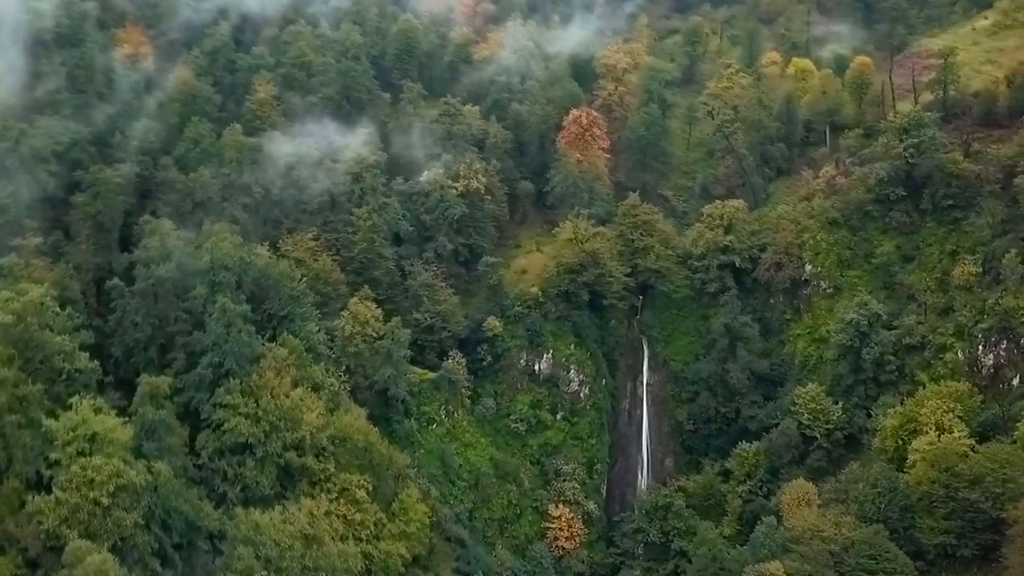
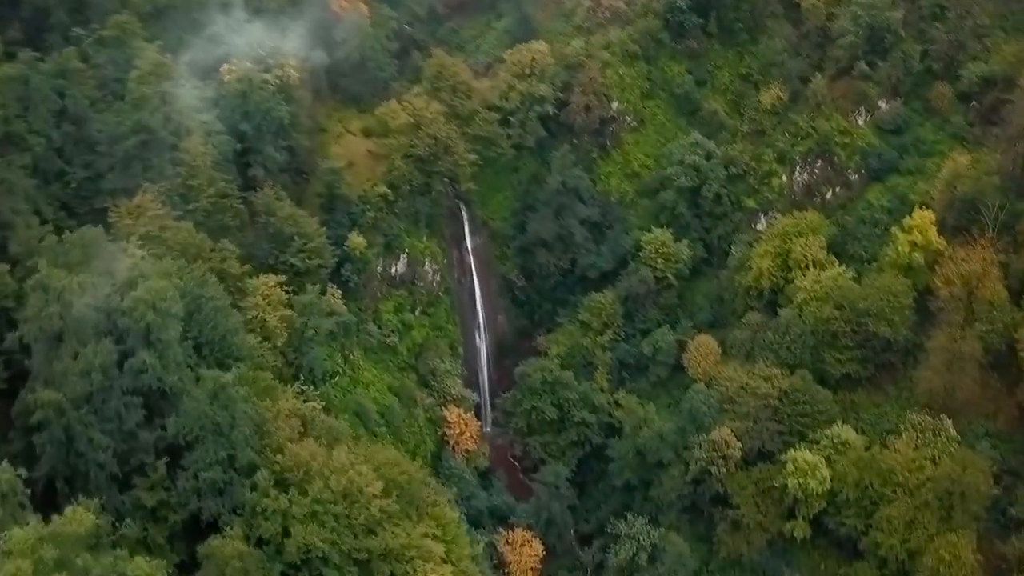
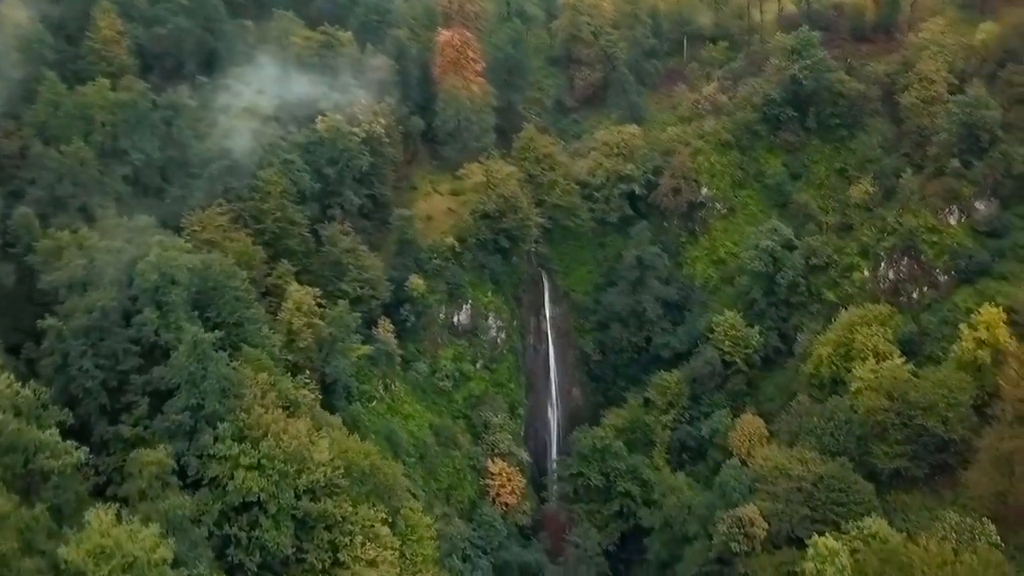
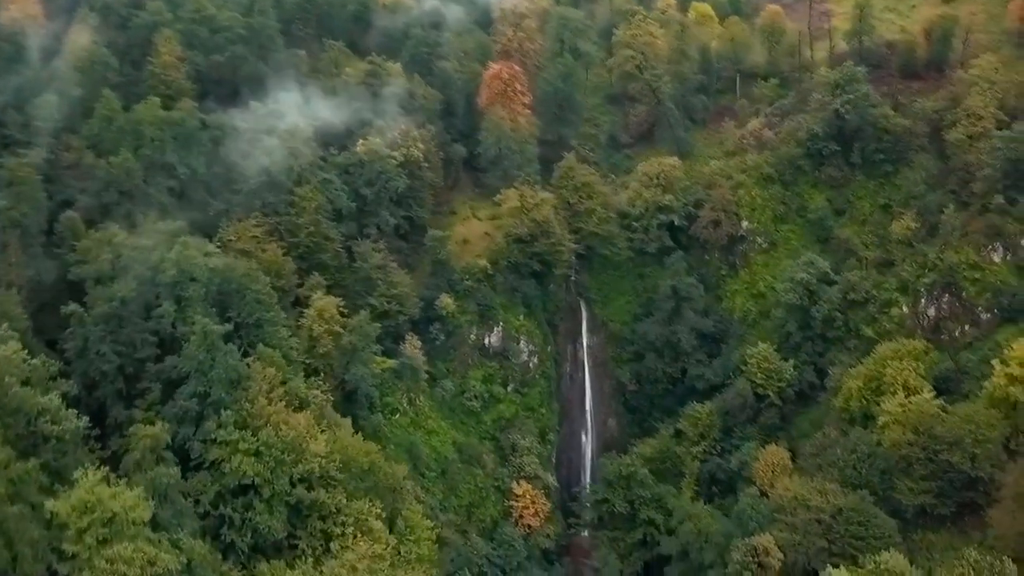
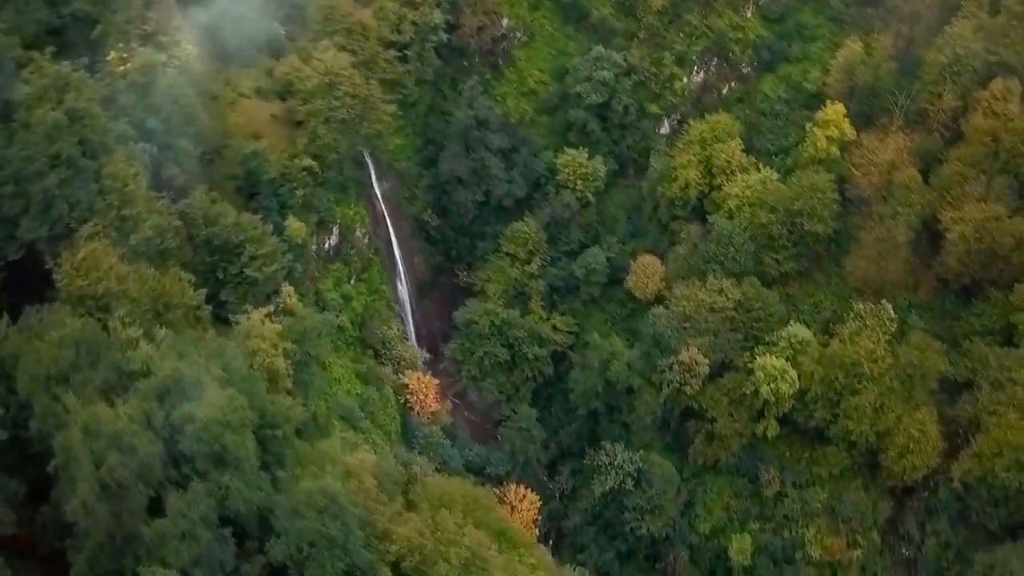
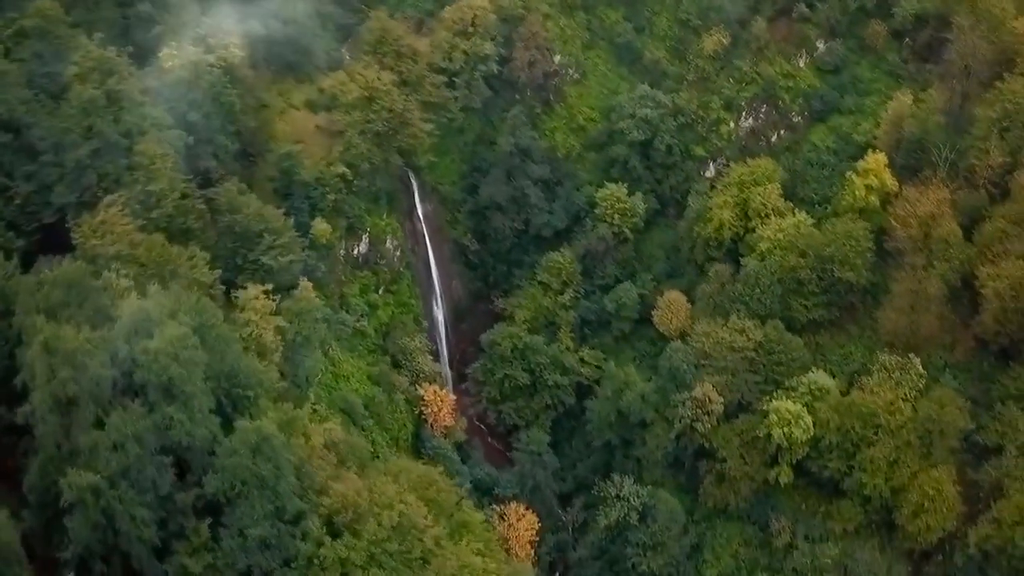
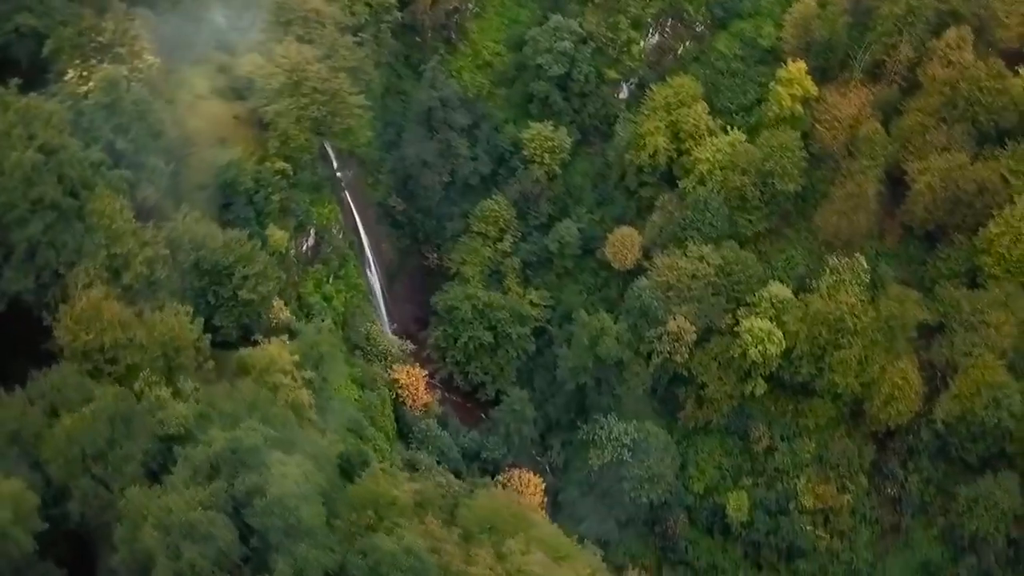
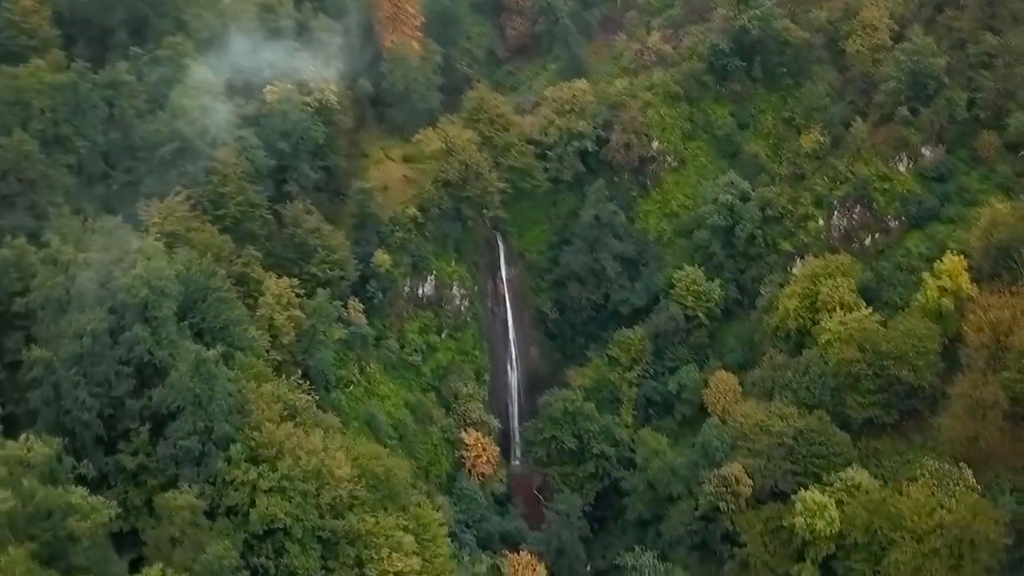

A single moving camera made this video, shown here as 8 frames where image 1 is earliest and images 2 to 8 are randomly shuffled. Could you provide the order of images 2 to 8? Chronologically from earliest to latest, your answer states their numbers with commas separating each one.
4, 3, 8, 2, 6, 5, 7
